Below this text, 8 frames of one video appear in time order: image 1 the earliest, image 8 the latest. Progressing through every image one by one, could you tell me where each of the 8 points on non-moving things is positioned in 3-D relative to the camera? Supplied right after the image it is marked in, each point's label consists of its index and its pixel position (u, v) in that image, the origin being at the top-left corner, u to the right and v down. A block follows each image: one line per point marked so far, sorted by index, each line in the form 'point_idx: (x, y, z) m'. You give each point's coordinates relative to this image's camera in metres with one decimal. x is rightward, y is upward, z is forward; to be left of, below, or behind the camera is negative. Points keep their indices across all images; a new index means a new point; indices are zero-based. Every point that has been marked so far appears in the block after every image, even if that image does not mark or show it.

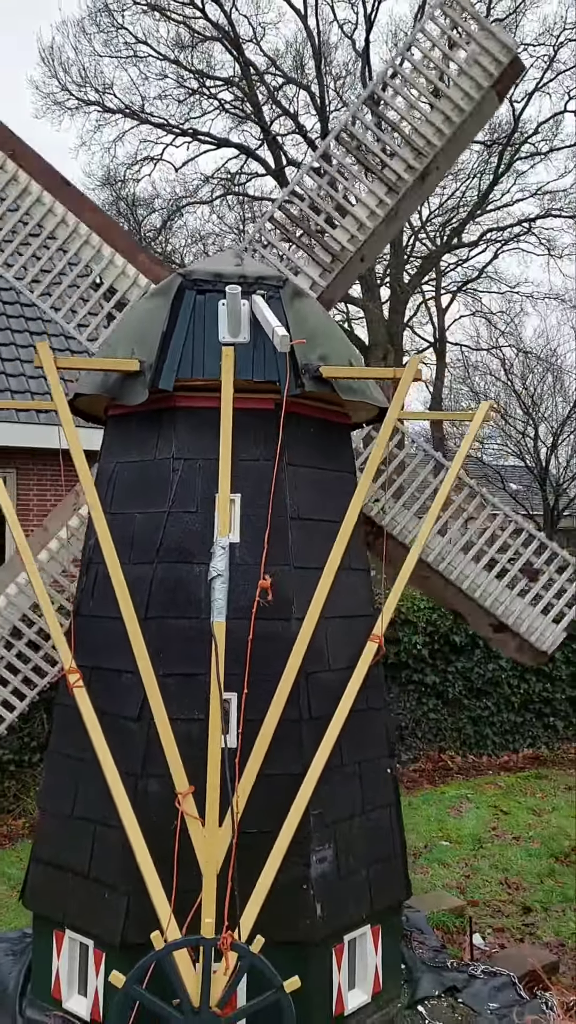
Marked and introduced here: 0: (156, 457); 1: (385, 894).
0: (-0.5, +0.2, +3.3) m
1: (+0.4, -1.4, +3.2) m
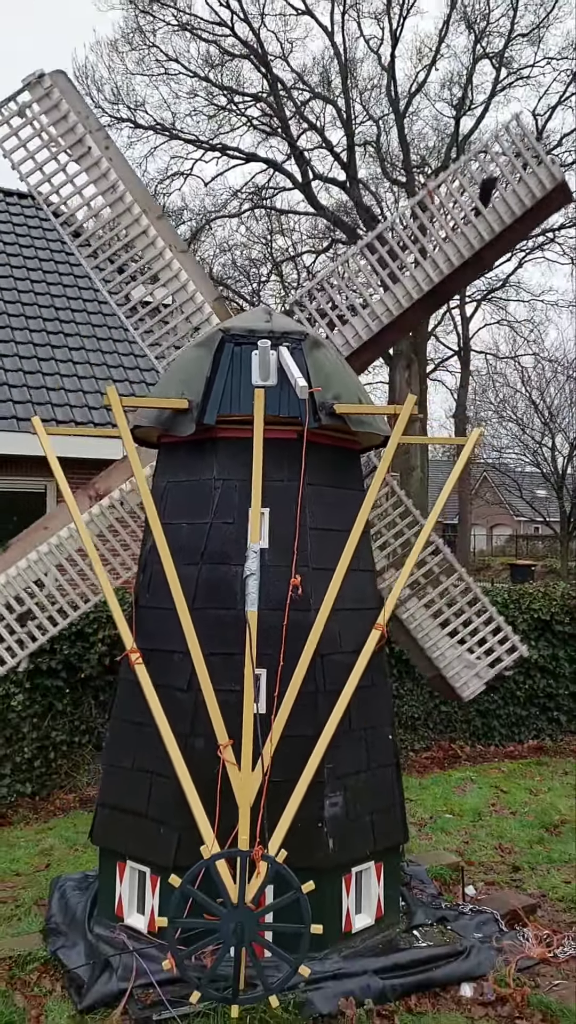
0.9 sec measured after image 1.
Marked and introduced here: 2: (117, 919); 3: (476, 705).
0: (-0.4, +0.2, +4.0) m
1: (+0.5, -1.5, +4.0) m
2: (-0.8, -1.8, +3.9) m
3: (+1.9, -1.9, +8.7) m
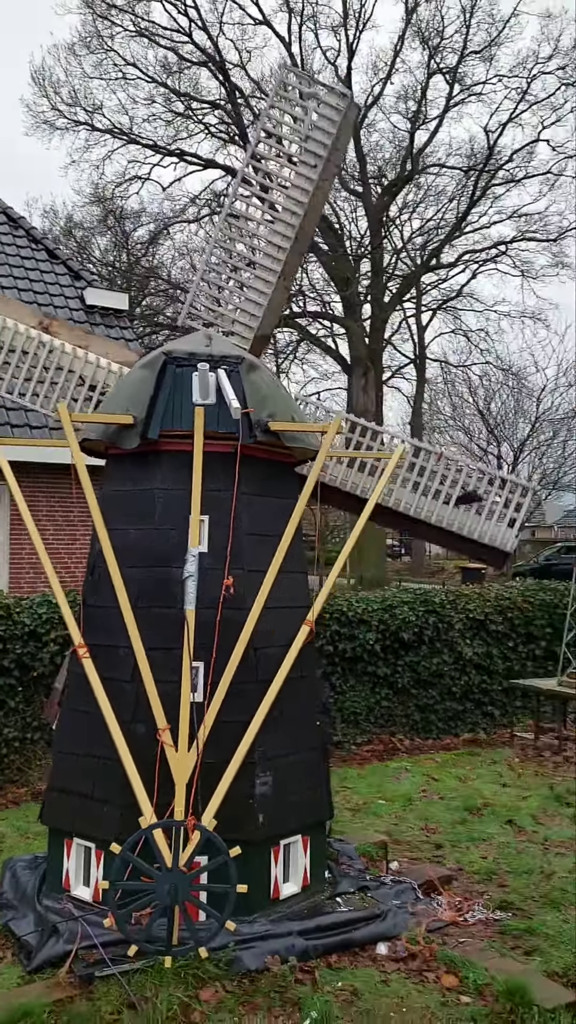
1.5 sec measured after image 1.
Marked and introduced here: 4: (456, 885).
0: (-0.7, +0.1, +4.4) m
1: (+0.1, -1.5, +4.4) m
2: (-1.1, -1.9, +4.3) m
3: (+1.3, -2.0, +9.2) m
4: (+1.0, -2.2, +5.1) m
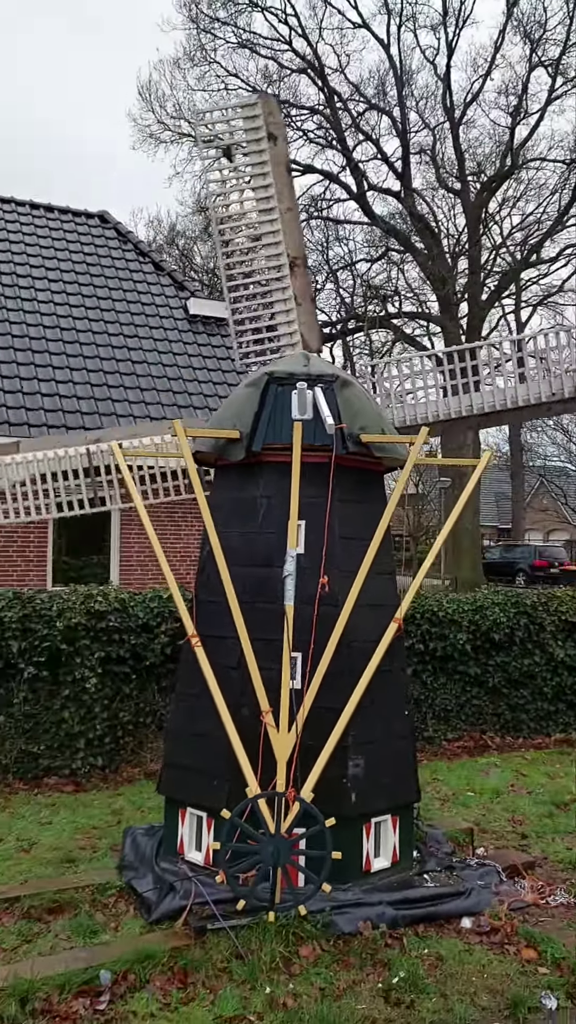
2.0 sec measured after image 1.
0: (-0.2, +0.1, +4.9) m
1: (+0.6, -1.5, +4.8) m
2: (-0.6, -1.9, +4.8) m
3: (+2.4, -2.0, +9.4) m
4: (+1.5, -2.2, +5.4) m
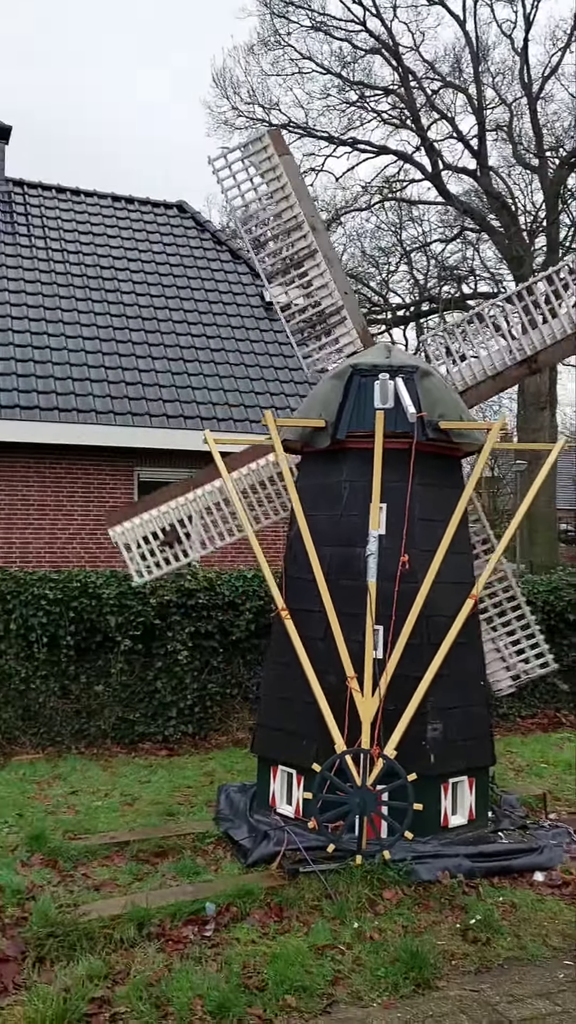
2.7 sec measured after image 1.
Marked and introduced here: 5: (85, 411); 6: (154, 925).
0: (+0.3, +0.2, +5.3) m
1: (+1.1, -1.4, +5.1) m
2: (-0.1, -1.8, +5.3) m
3: (+3.2, -1.8, +9.6) m
4: (+2.1, -2.1, +5.6) m
5: (-2.4, +1.2, +10.5) m
6: (-0.6, -2.0, +4.2) m
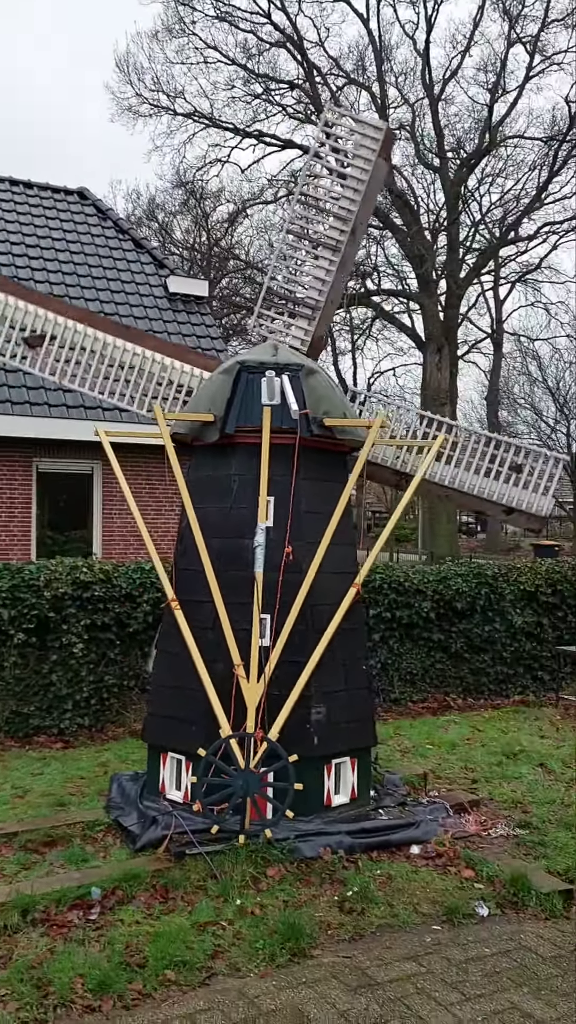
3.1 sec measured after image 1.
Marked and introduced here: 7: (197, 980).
0: (-0.4, +0.3, +5.4) m
1: (+0.4, -1.4, +5.3) m
2: (-0.8, -1.8, +5.4) m
3: (+2.1, -1.7, +10.0) m
4: (+1.3, -2.0, +6.0) m
5: (-3.6, +1.3, +10.3) m
6: (-1.2, -2.0, +4.3) m
7: (-0.4, -2.0, +3.7) m
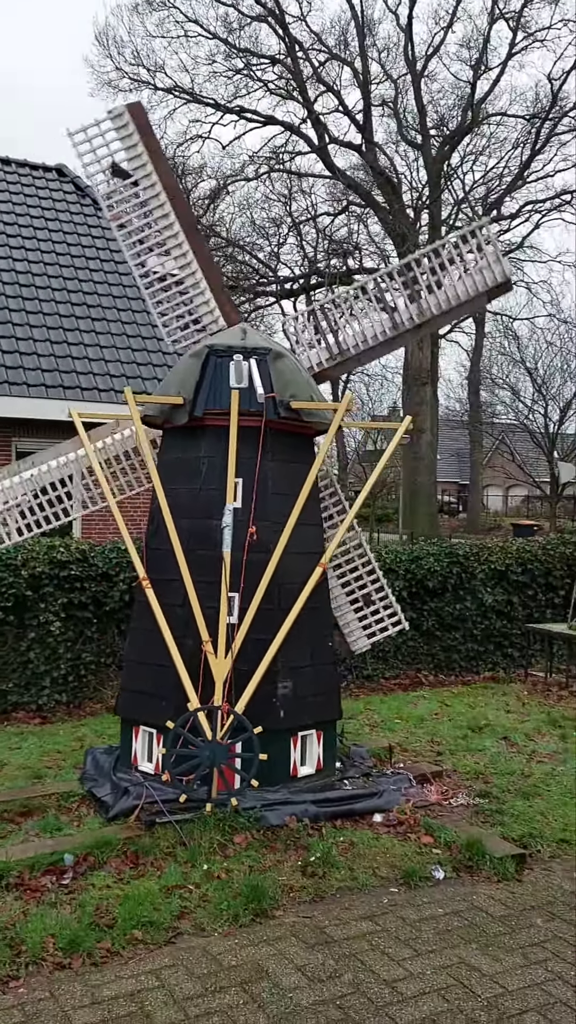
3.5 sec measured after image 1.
0: (-0.6, +0.4, +5.6) m
1: (+0.2, -1.3, +5.5) m
2: (-1.0, -1.6, +5.6) m
3: (+1.8, -1.5, +10.2) m
4: (+1.1, -1.9, +6.2) m
5: (-3.9, +1.6, +10.3) m
6: (-1.4, -1.9, +4.4) m
7: (-0.6, -1.9, +3.9) m
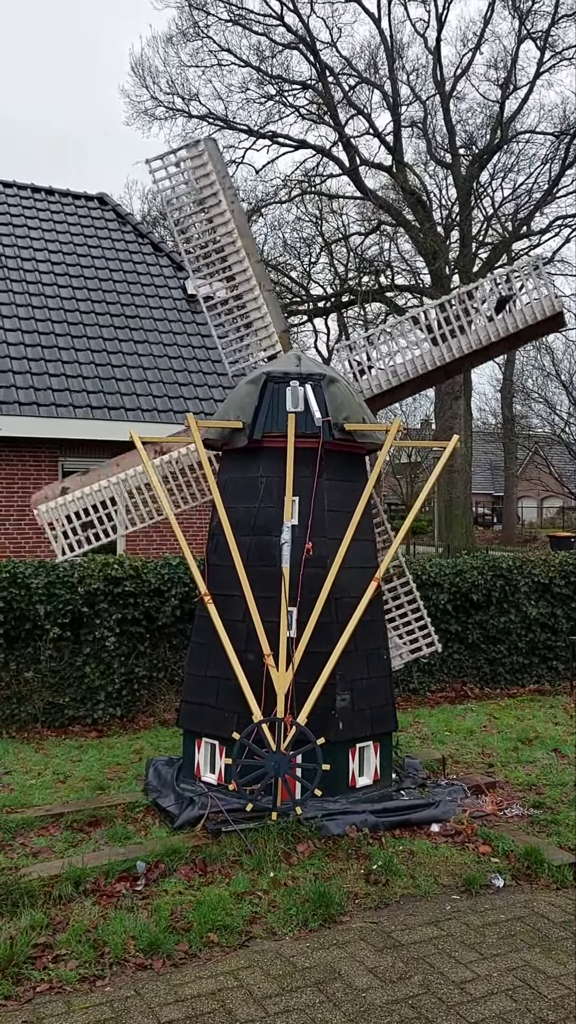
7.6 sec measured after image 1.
0: (-0.2, +0.2, +5.8) m
1: (+0.6, -1.4, +5.7) m
2: (-0.6, -1.8, +5.8) m
3: (+2.3, -1.7, +10.3) m
4: (+1.5, -2.0, +6.3) m
5: (-3.4, +1.3, +10.7) m
6: (-1.1, -2.0, +4.6) m
7: (-0.2, -2.0, +4.1) m
